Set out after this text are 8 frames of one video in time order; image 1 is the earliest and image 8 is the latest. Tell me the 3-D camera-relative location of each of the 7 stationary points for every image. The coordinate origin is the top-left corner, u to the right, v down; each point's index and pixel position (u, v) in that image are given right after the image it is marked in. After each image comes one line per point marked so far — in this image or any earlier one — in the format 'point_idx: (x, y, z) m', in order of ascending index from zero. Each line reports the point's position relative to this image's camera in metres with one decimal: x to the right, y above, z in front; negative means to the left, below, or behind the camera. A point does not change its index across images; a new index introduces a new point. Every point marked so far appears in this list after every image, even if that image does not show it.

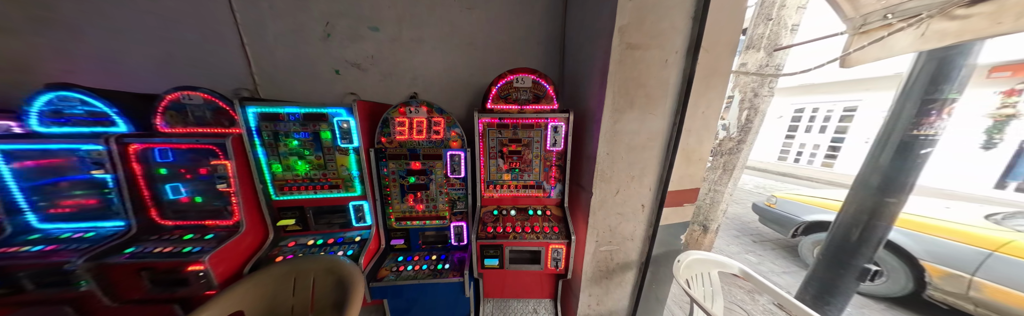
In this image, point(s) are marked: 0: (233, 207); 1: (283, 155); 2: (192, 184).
0: (-2.2, -0.4, +1.4) m
1: (-1.9, 0.0, +1.4) m
2: (-2.6, -0.2, +1.4) m
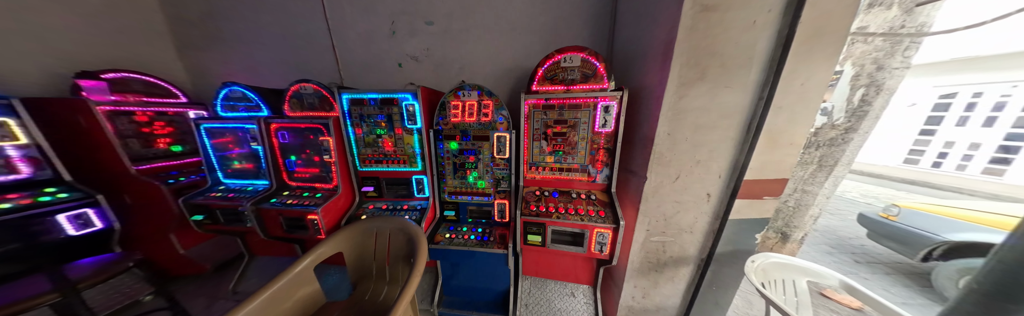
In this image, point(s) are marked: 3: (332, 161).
0: (-1.8, -0.2, +1.7) m
1: (-1.5, +0.2, +1.7) m
2: (-2.2, 0.0, +1.8) m
3: (-1.8, -0.1, +1.7) m
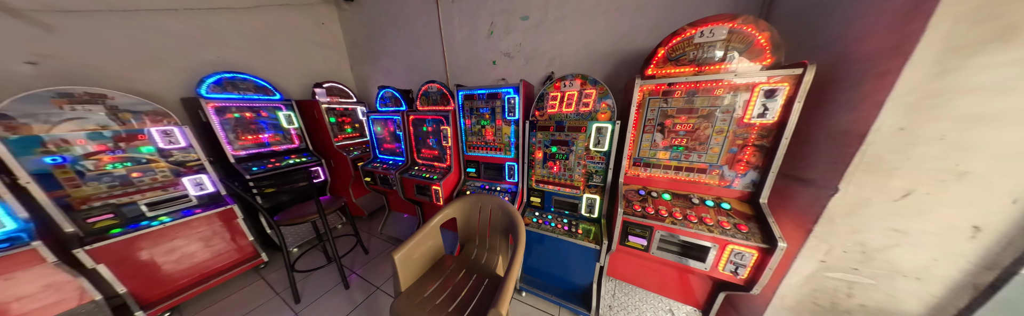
0: (-0.8, 0.0, +2.2) m
1: (-0.5, +0.4, +2.0) m
2: (-1.1, +0.2, +2.3) m
3: (-0.8, +0.1, +2.1) m
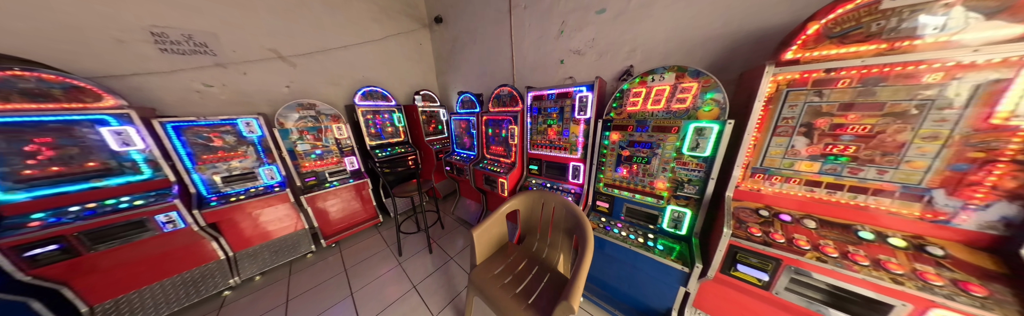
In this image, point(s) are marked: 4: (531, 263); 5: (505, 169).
0: (0.0, +0.1, +2.3) m
1: (+0.3, +0.4, +2.1) m
2: (-0.2, +0.3, +2.6) m
3: (0.0, +0.2, +2.3) m
4: (+0.2, -1.1, +1.8) m
5: (-0.1, -0.1, +2.4) m
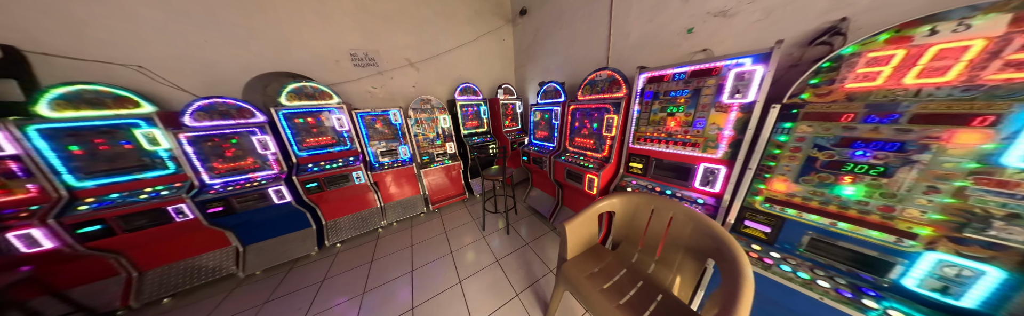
0: (+1.1, +0.1, +2.1) m
1: (+1.4, +0.5, +1.8) m
2: (+1.0, +0.4, +2.4) m
3: (+1.1, +0.2, +2.0) m
4: (+1.1, -1.0, +1.5) m
5: (+1.0, -0.1, +2.2) m
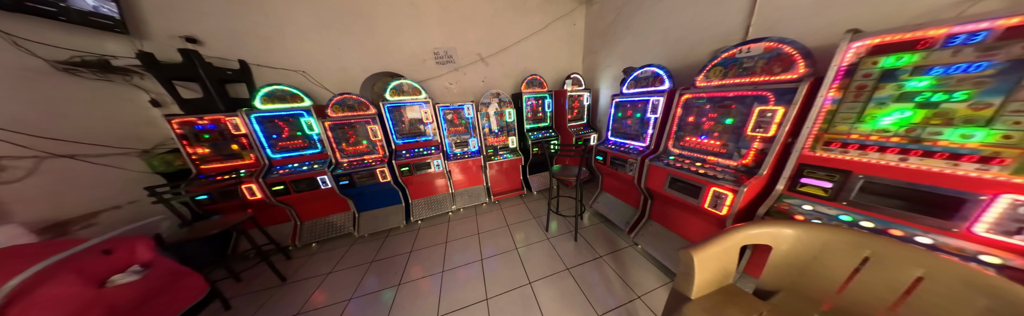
0: (+2.1, +0.1, +1.5) m
1: (+2.3, +0.4, +1.1) m
2: (+2.0, +0.3, +1.8) m
3: (+2.0, +0.1, +1.5) m
4: (+1.8, -1.1, +1.0) m
5: (+2.0, -0.1, +1.6) m
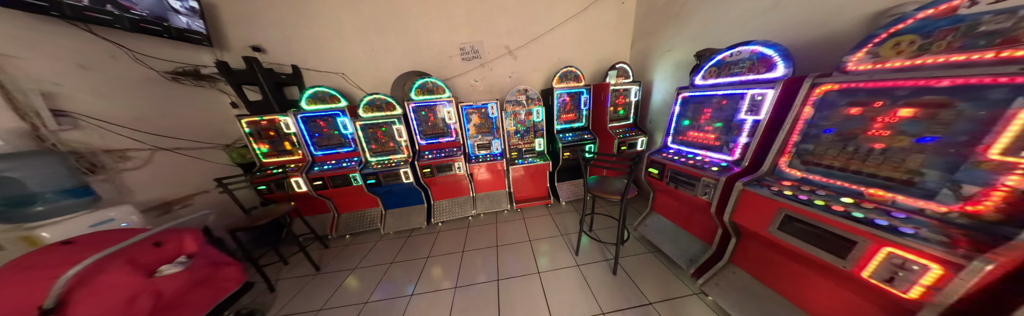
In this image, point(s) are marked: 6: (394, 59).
0: (+2.2, -0.1, +0.8) m
1: (+2.3, +0.1, +0.4) m
2: (+2.2, +0.1, +1.1) m
3: (+2.2, -0.1, +0.8) m
4: (+1.8, -1.3, +0.4) m
5: (+2.1, -0.3, +1.0) m
6: (-2.2, +1.8, +3.2) m
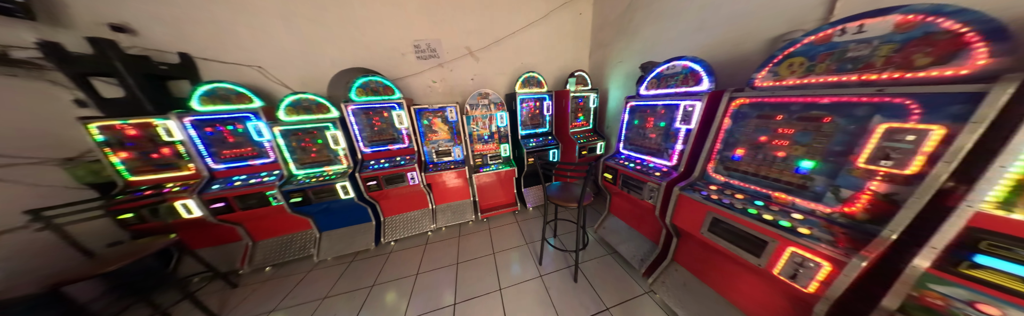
0: (+1.9, -0.2, +1.0) m
1: (+2.1, +0.1, +0.6) m
2: (+1.8, +0.1, +1.3) m
3: (+1.9, -0.1, +0.9) m
4: (+1.6, -1.3, +0.5) m
5: (+1.8, -0.4, +1.1) m
6: (-2.9, +1.6, +2.8) m
